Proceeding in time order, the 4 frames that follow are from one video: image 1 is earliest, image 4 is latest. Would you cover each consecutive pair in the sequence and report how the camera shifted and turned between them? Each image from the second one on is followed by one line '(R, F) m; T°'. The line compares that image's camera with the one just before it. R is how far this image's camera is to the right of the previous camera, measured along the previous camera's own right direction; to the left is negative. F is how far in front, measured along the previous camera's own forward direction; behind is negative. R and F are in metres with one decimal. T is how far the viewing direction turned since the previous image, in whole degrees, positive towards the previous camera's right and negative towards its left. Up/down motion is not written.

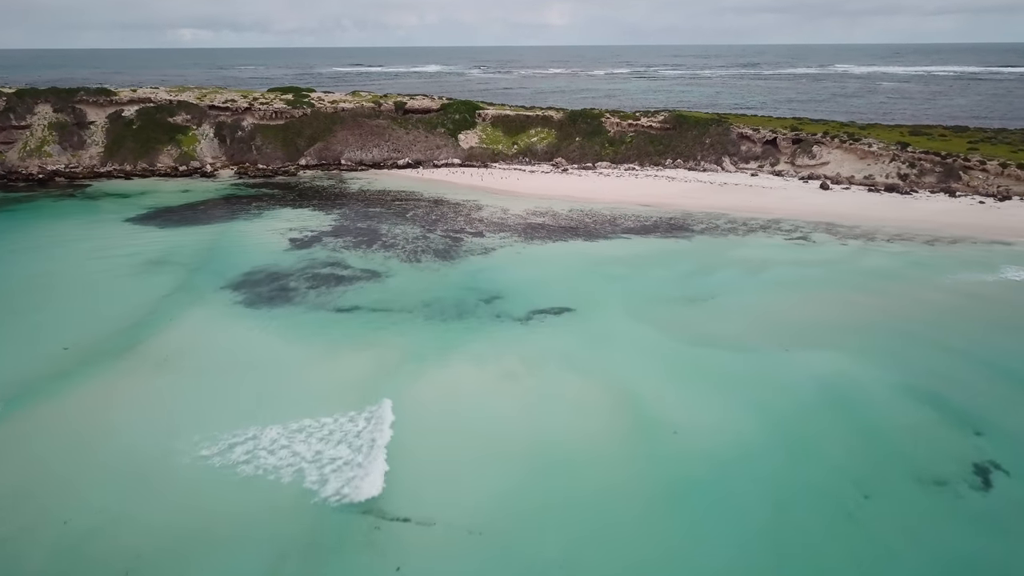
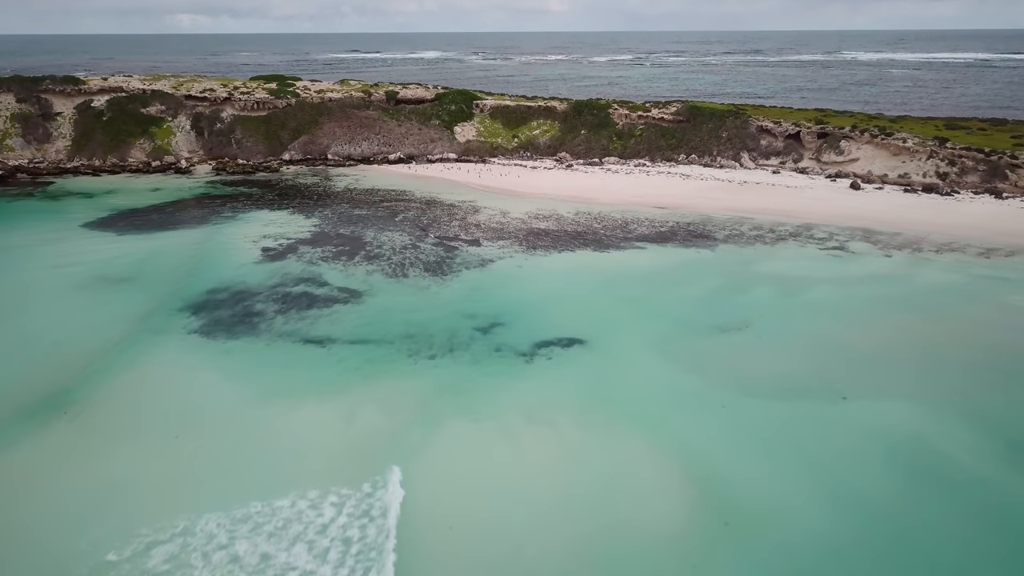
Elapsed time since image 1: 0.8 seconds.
(0.0, +2.5) m; 0°
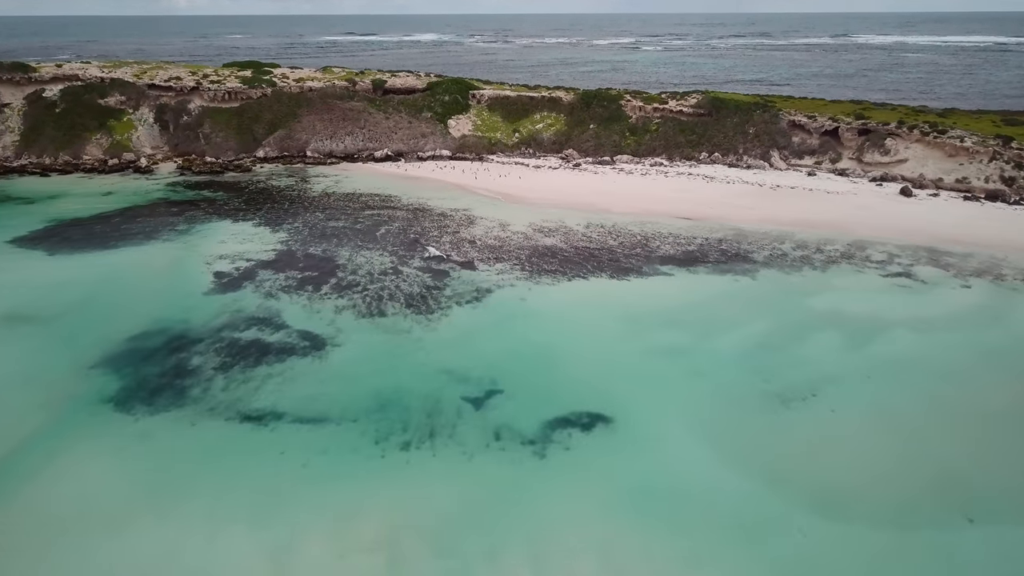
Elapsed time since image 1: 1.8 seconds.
(0.0, +3.3) m; 0°
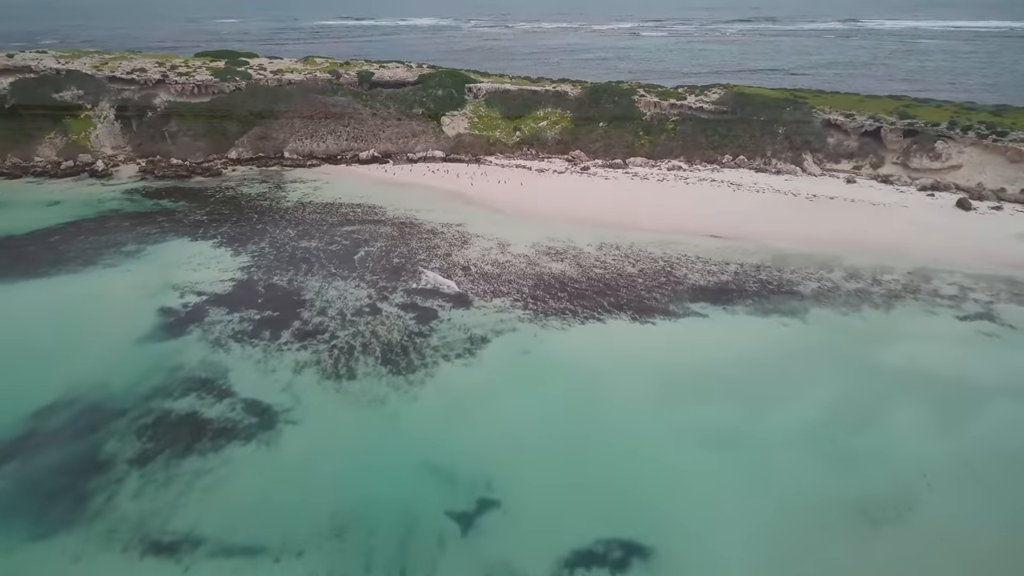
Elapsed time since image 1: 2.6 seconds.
(0.0, +2.9) m; 0°
